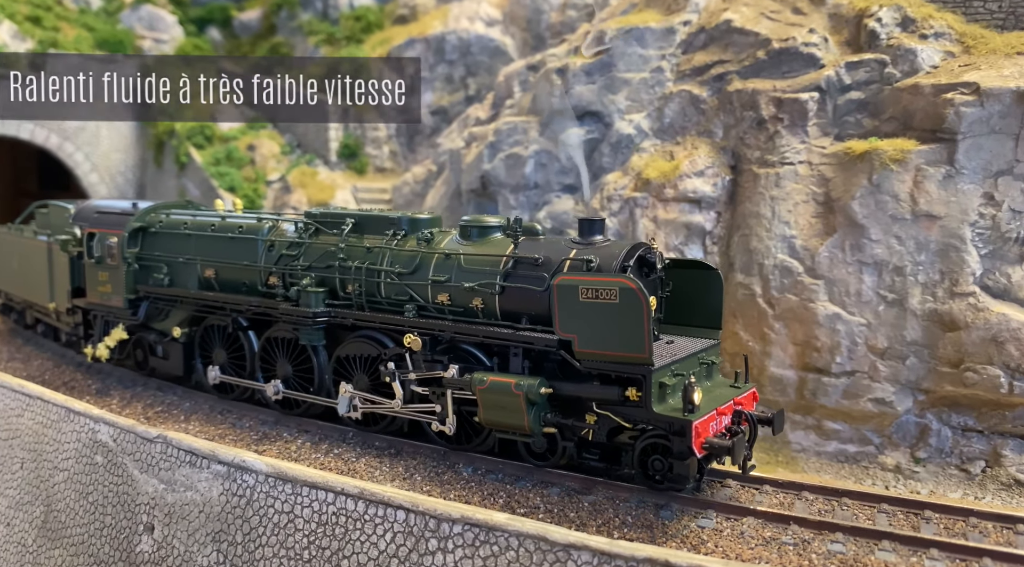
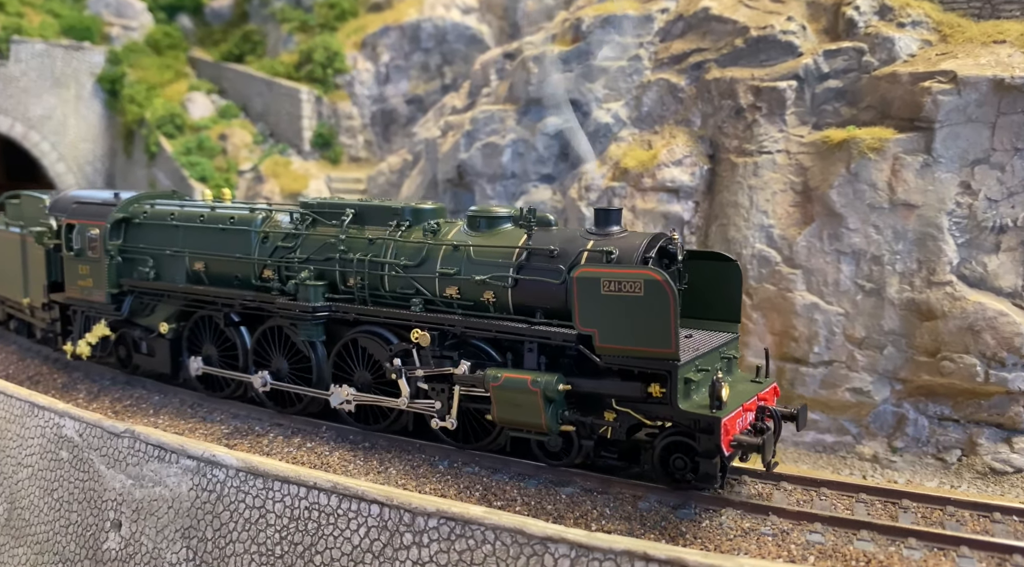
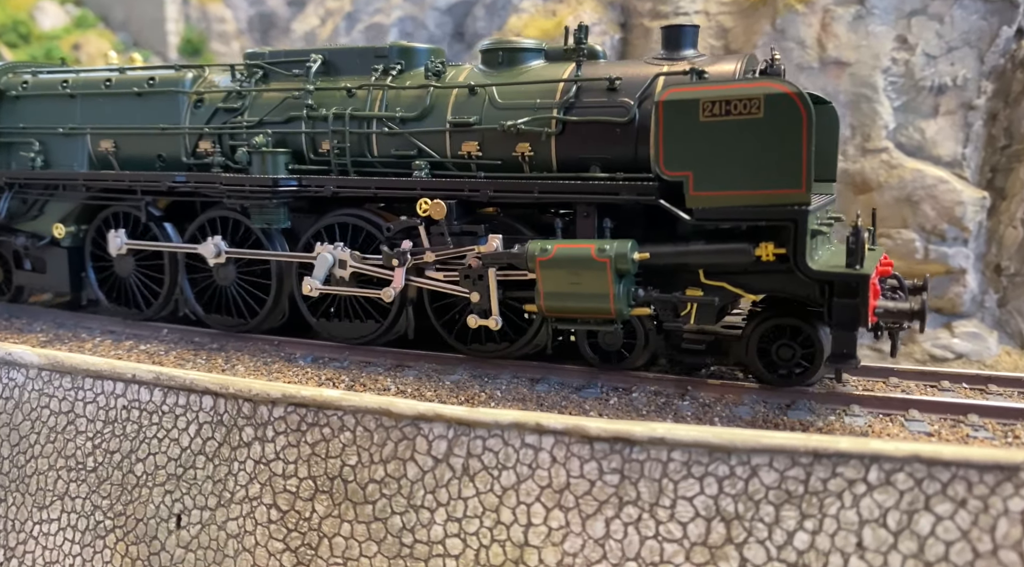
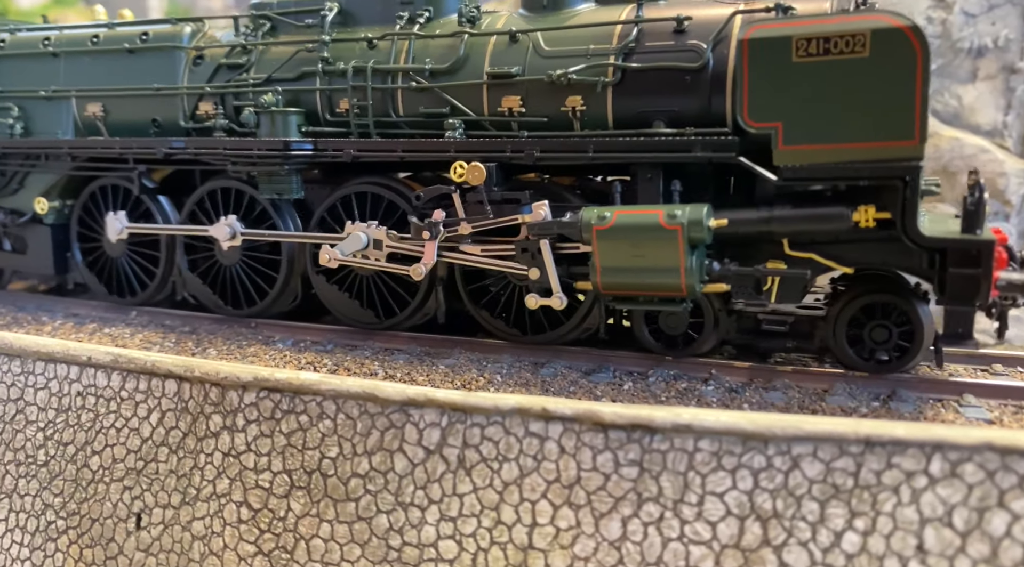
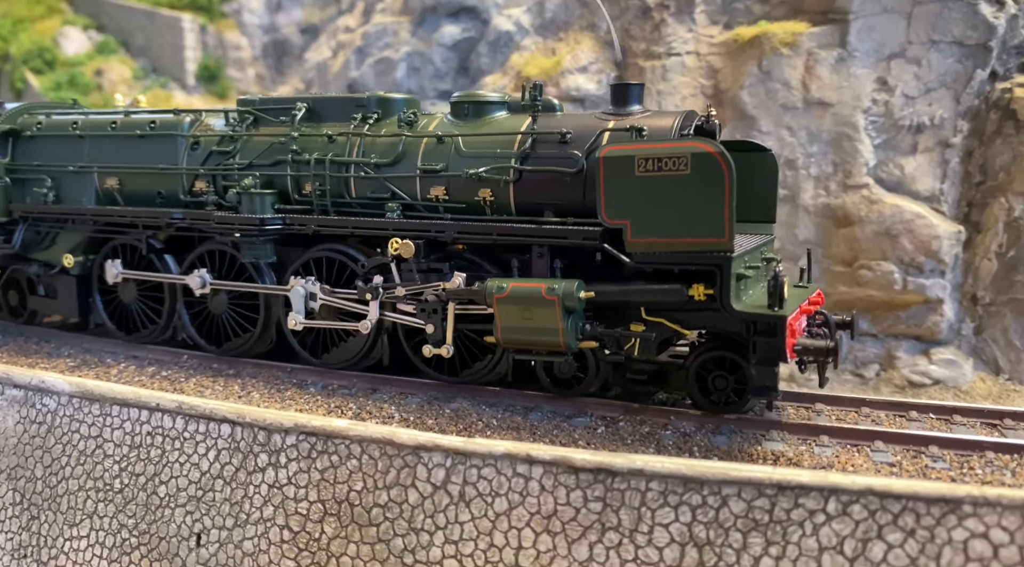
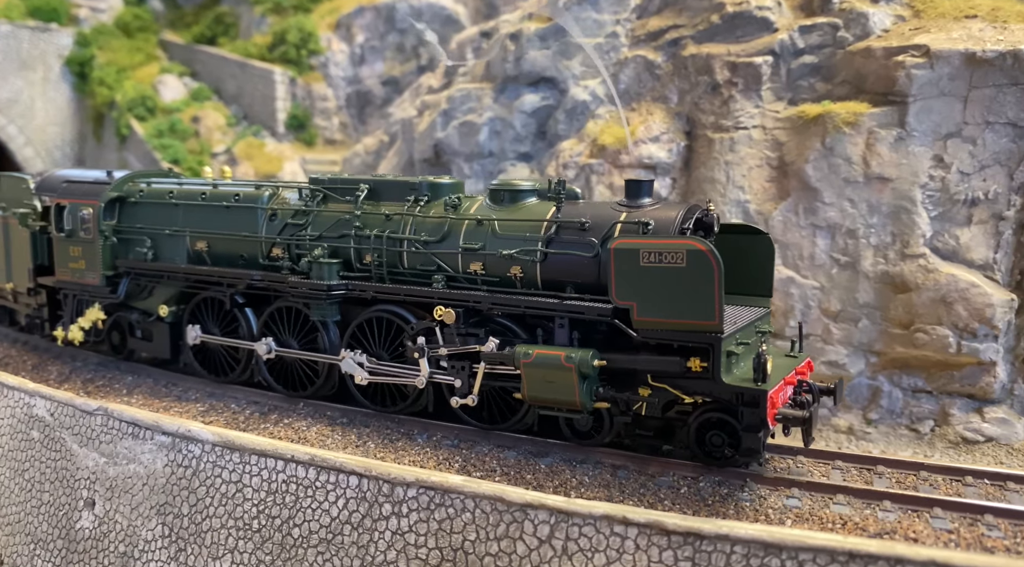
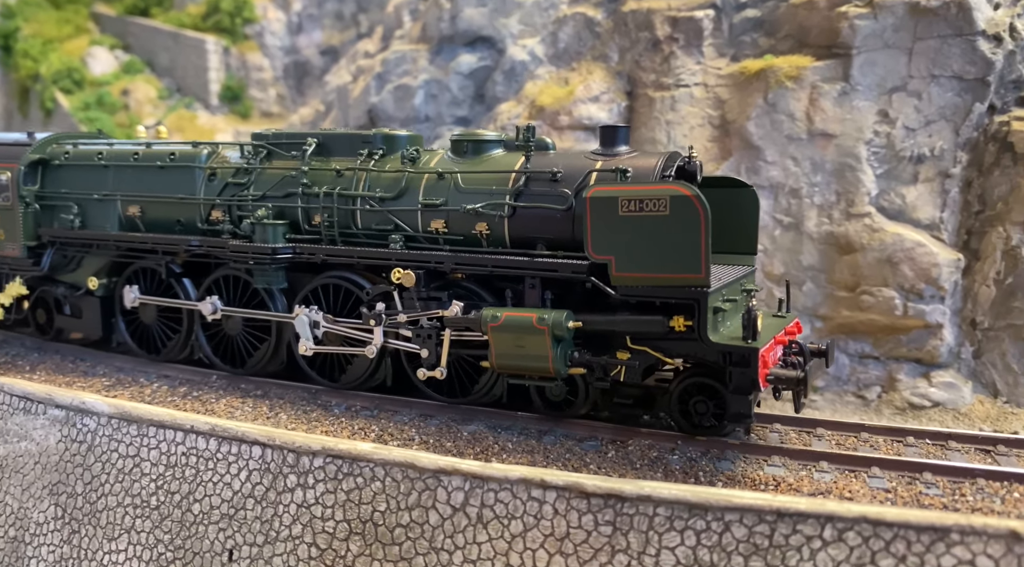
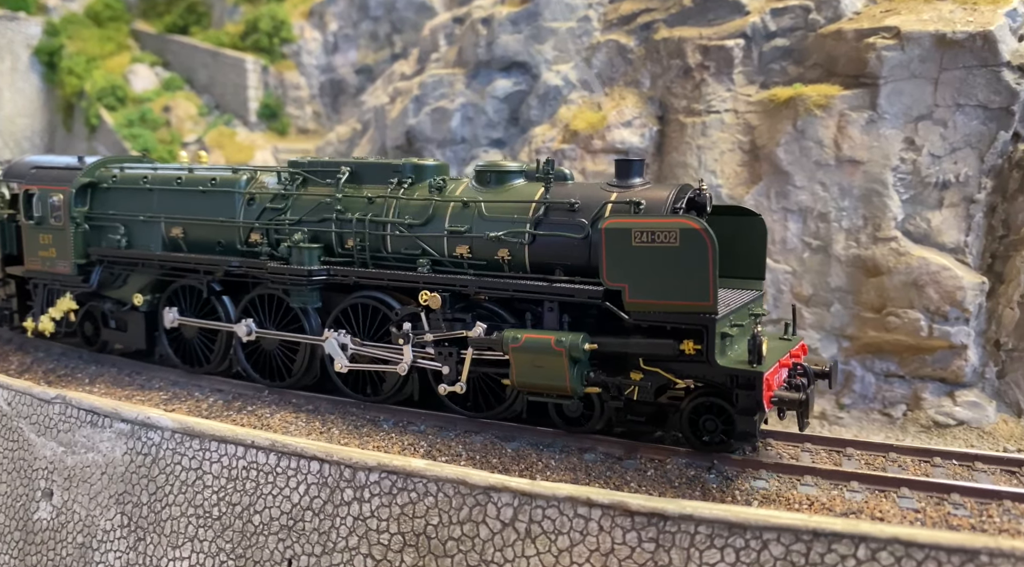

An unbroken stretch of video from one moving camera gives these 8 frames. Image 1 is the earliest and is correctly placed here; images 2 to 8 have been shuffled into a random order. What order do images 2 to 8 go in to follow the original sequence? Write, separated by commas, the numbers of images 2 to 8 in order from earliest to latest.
2, 6, 8, 7, 5, 3, 4
